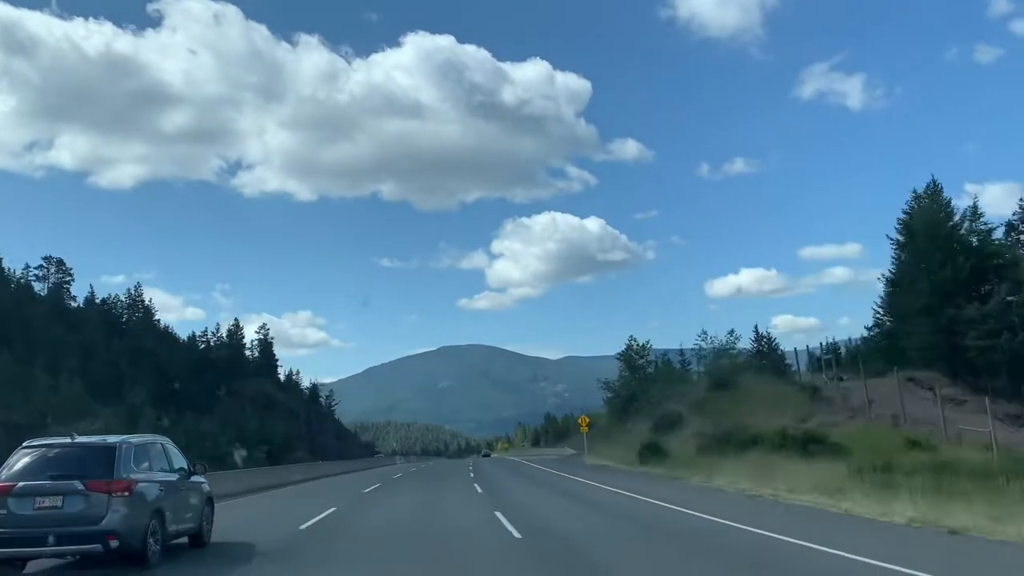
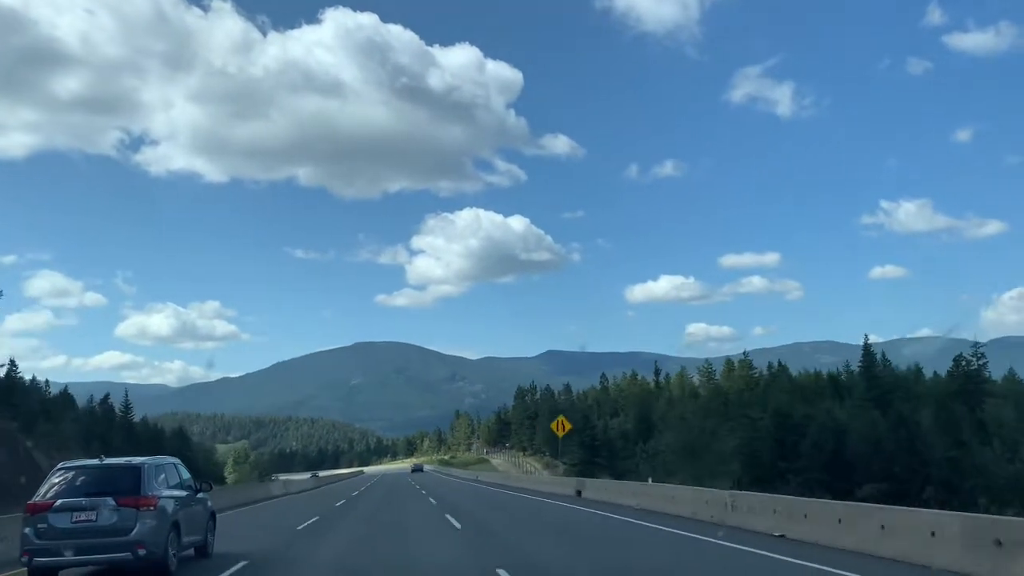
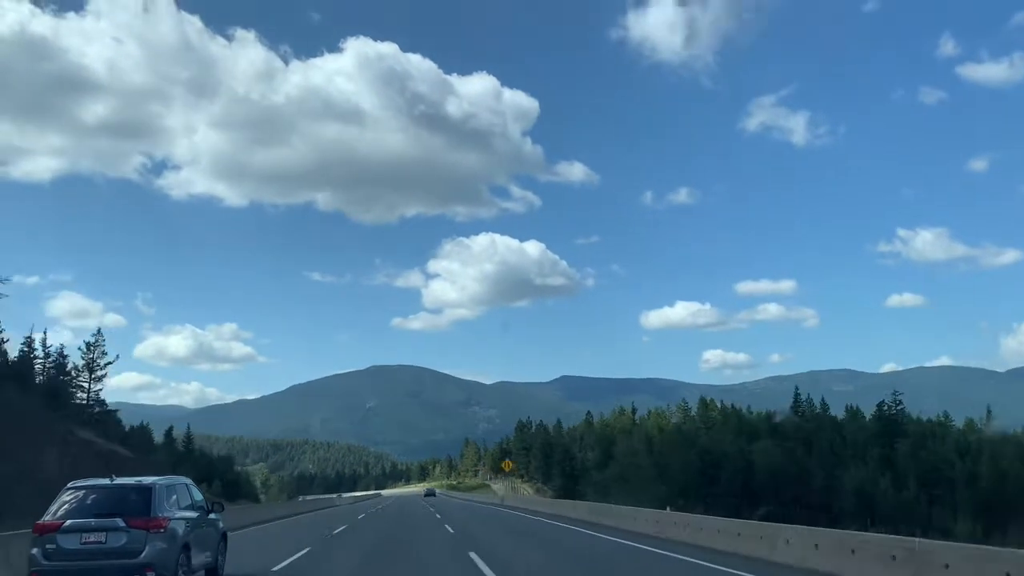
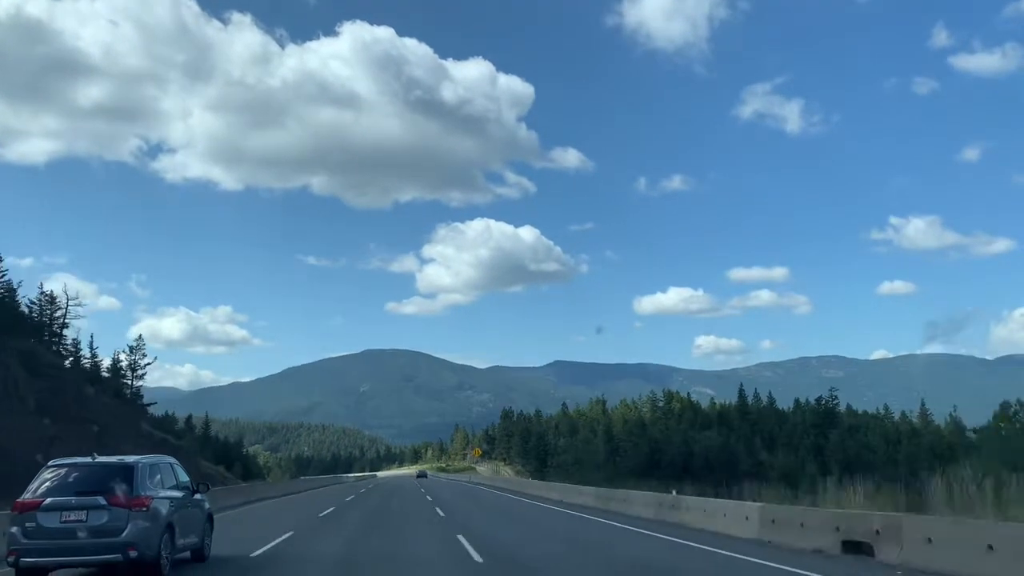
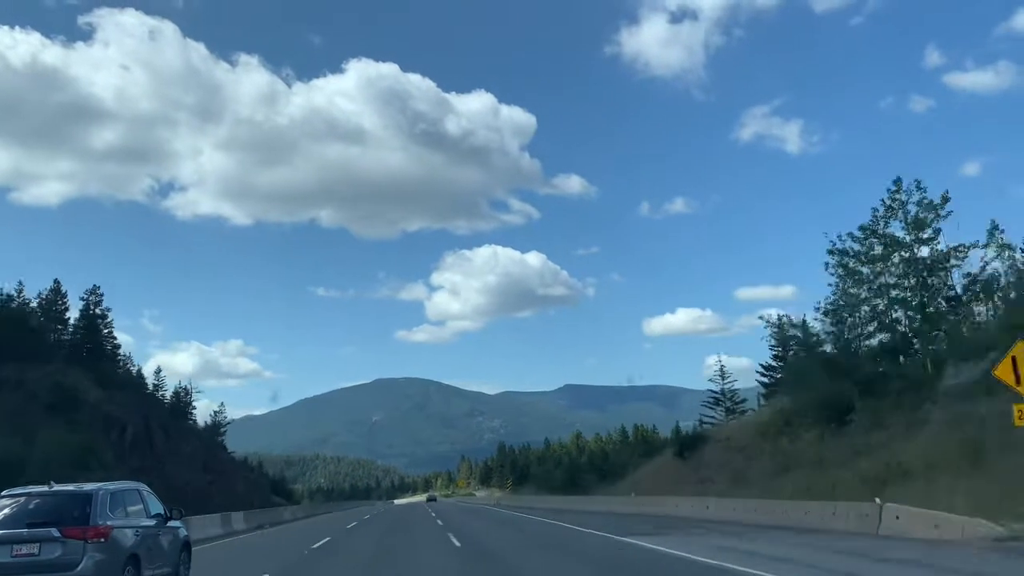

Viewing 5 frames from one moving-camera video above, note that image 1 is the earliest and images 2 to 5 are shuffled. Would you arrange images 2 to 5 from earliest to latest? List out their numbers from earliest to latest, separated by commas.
5, 4, 3, 2
